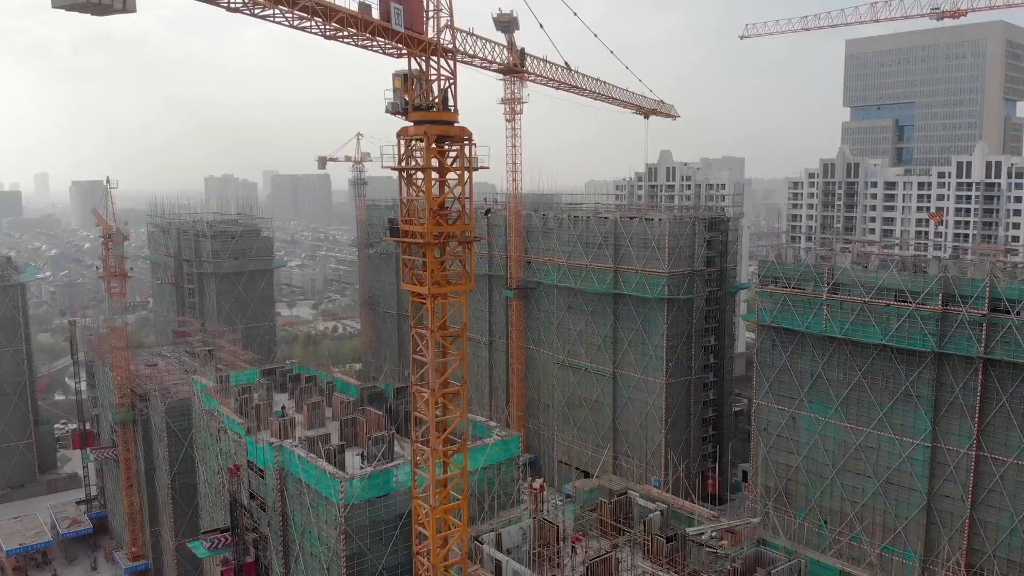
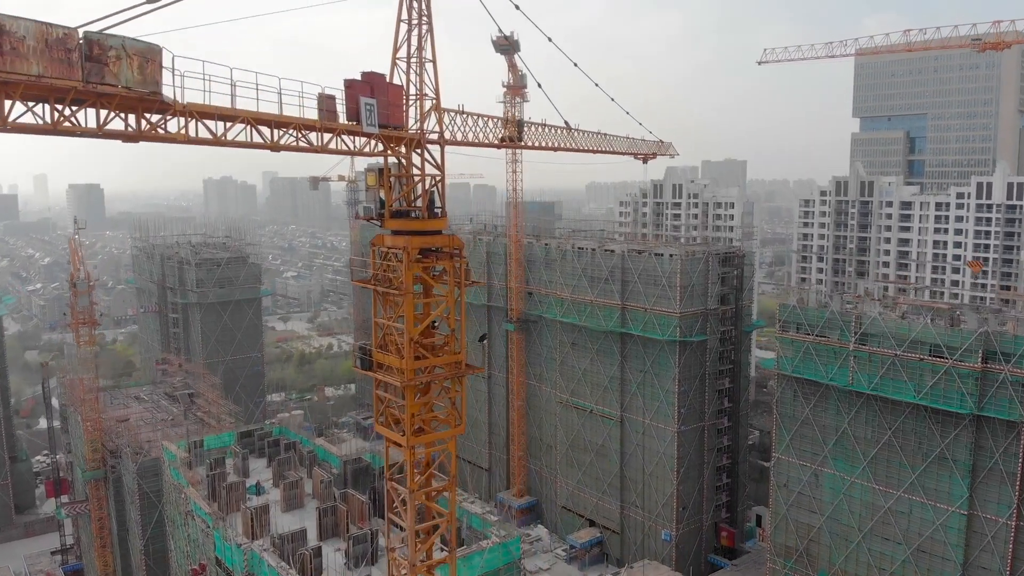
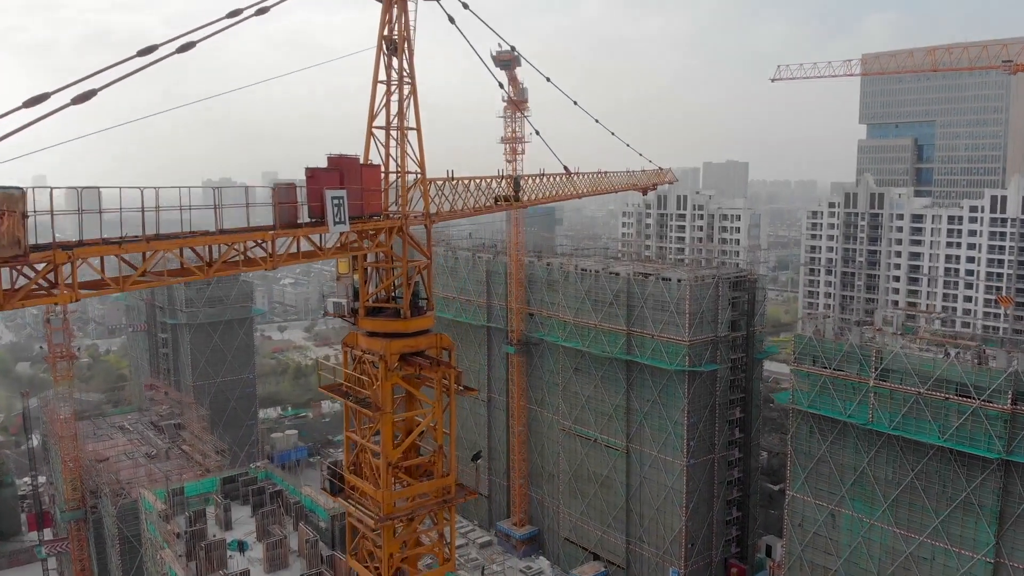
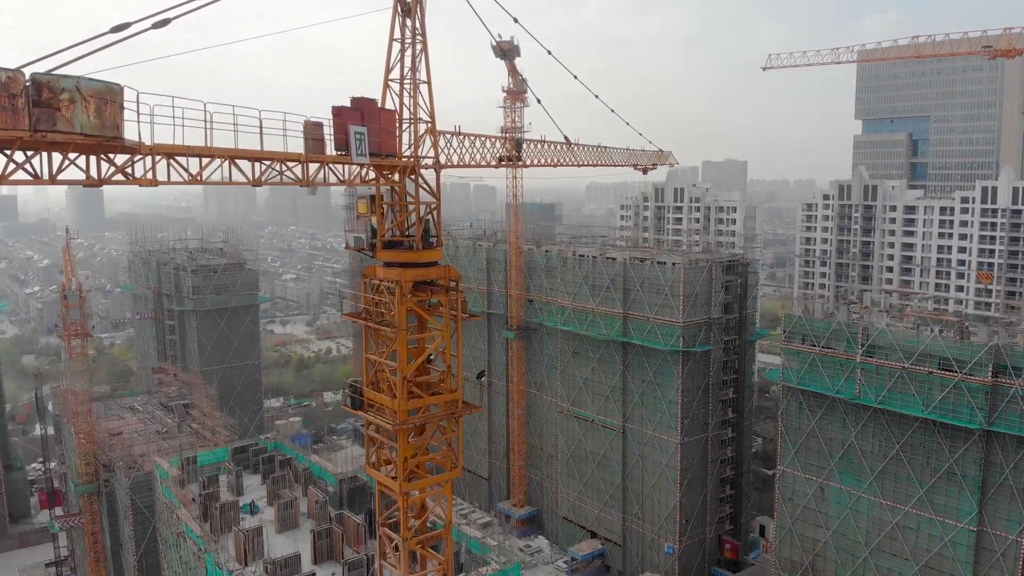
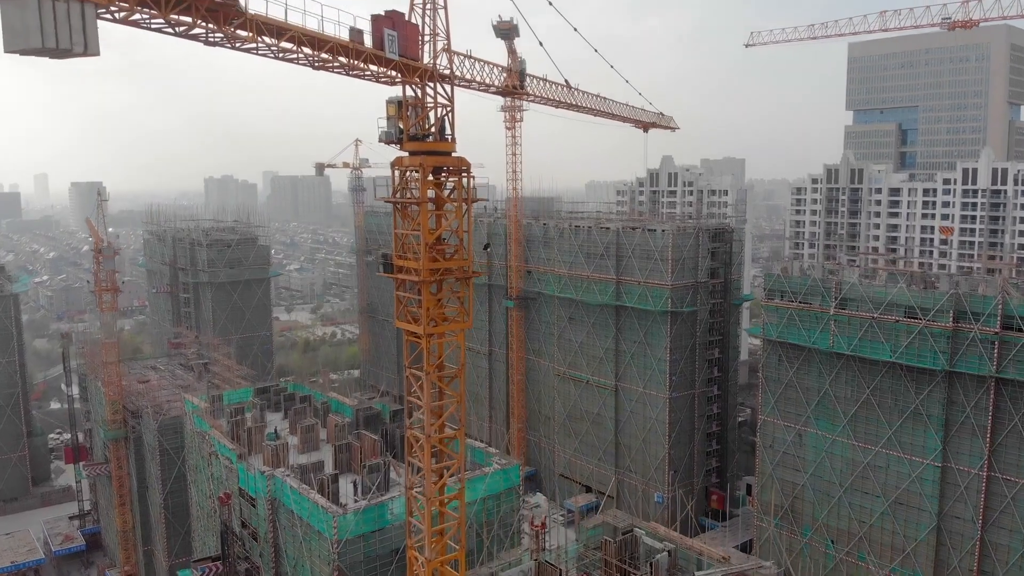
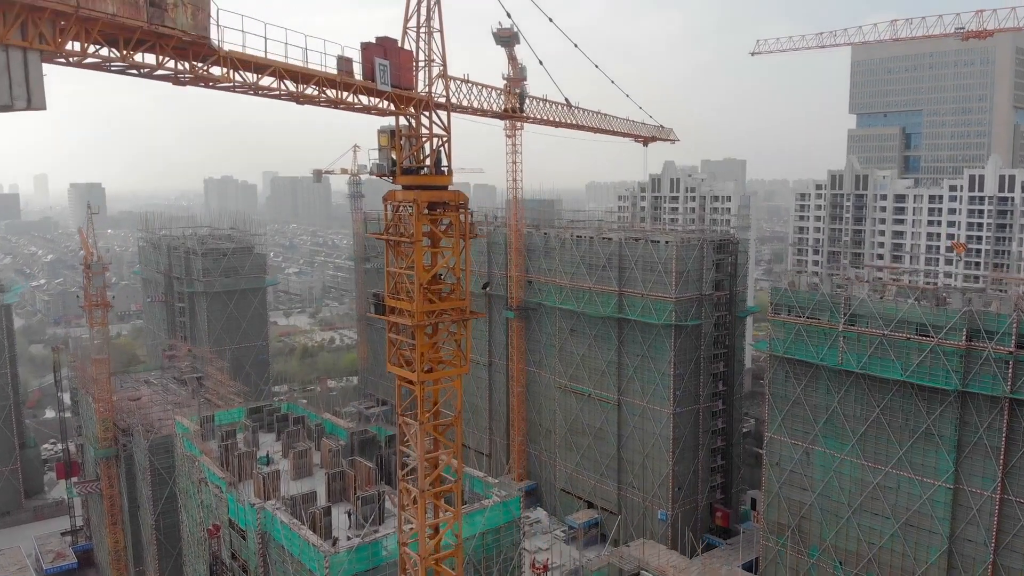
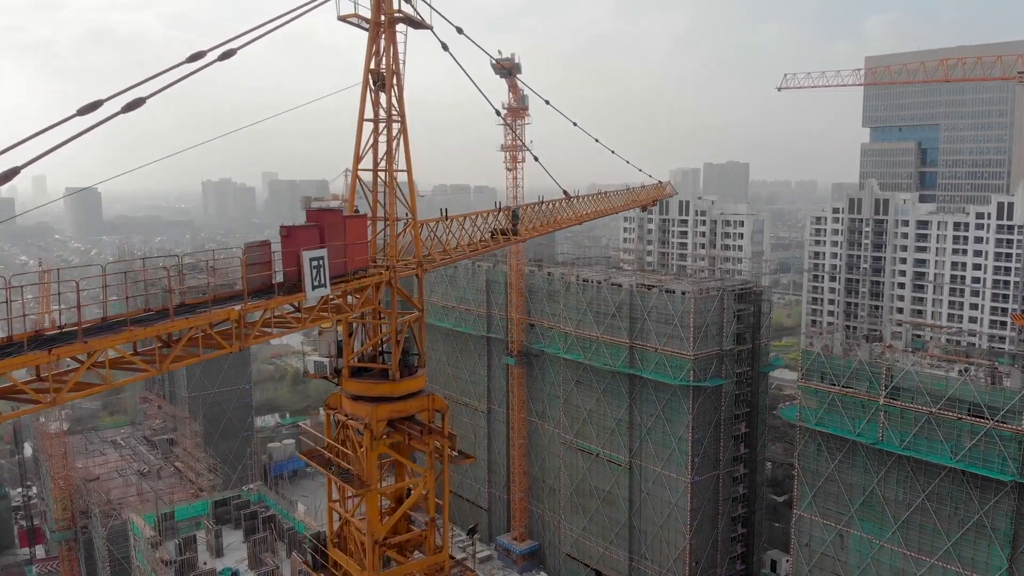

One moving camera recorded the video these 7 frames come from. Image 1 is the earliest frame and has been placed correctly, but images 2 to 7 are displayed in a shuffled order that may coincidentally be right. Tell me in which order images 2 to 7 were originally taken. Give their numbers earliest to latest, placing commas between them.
5, 6, 2, 4, 3, 7
